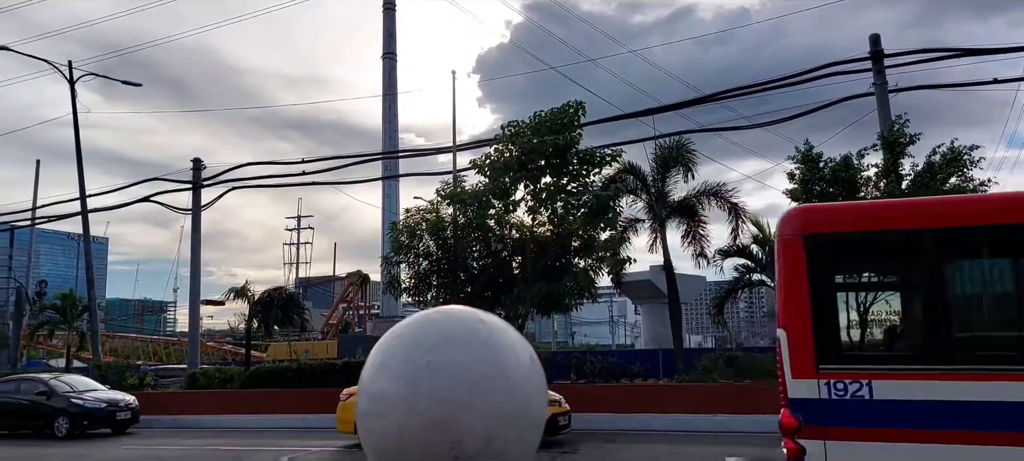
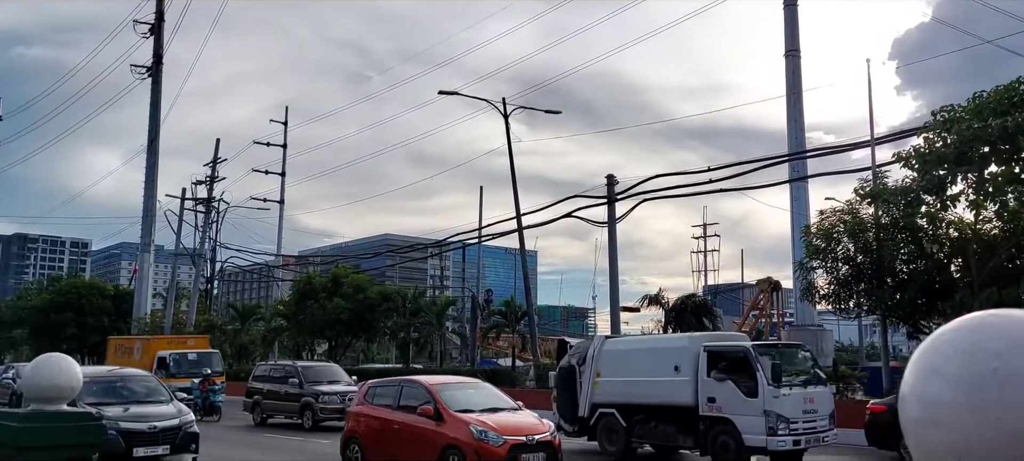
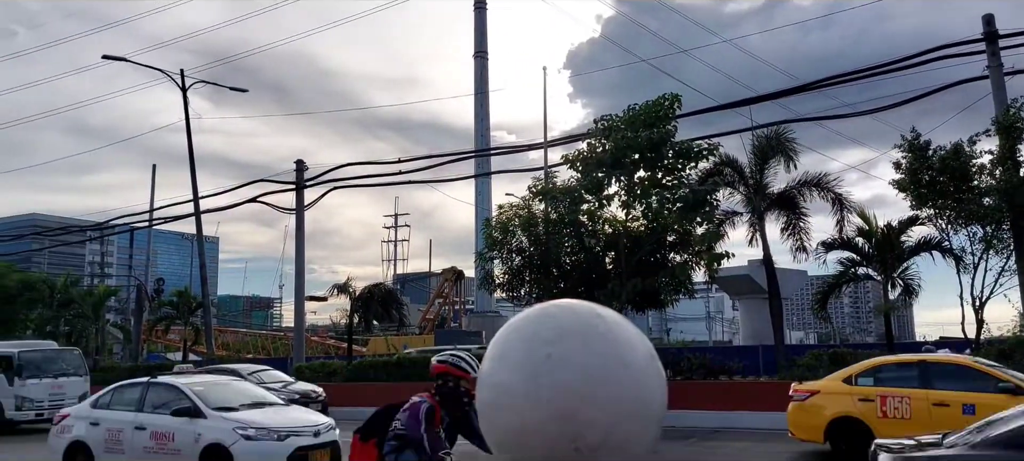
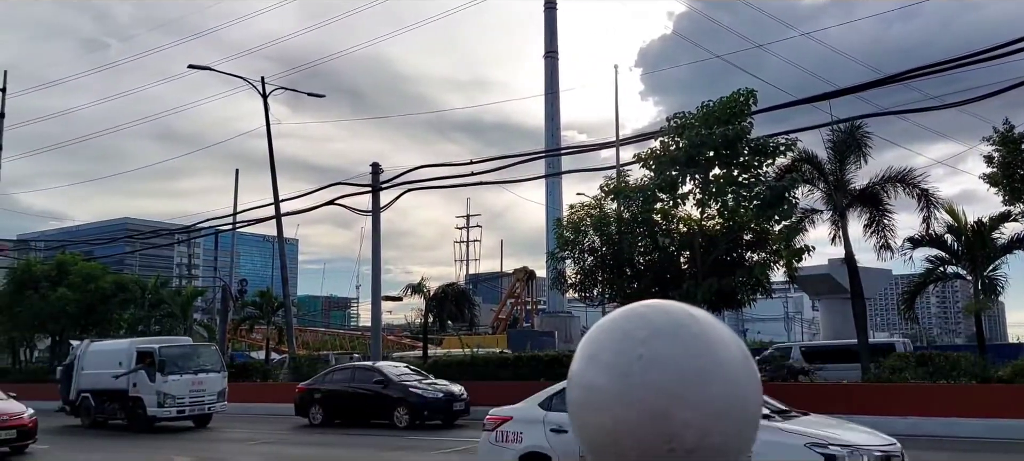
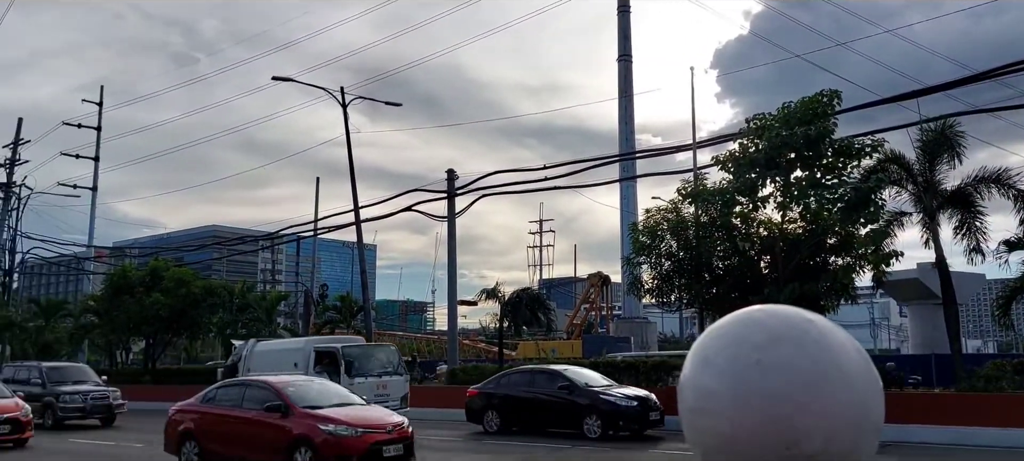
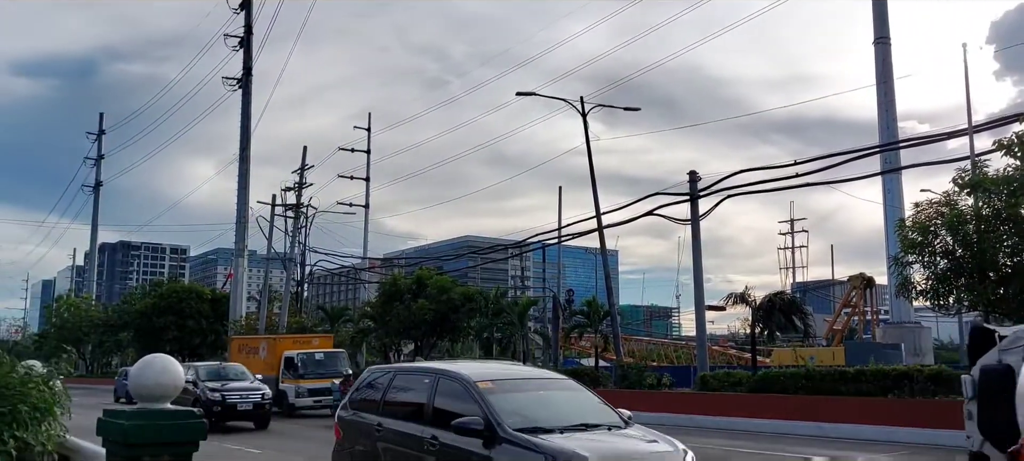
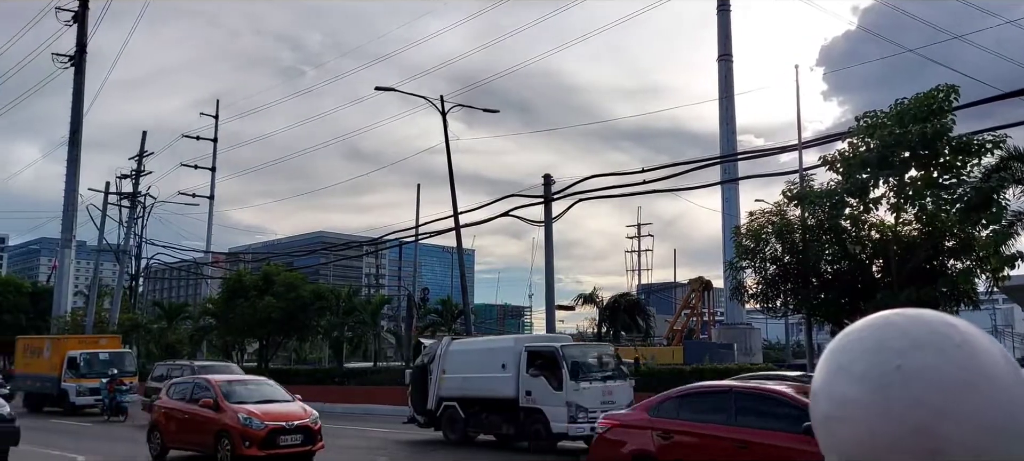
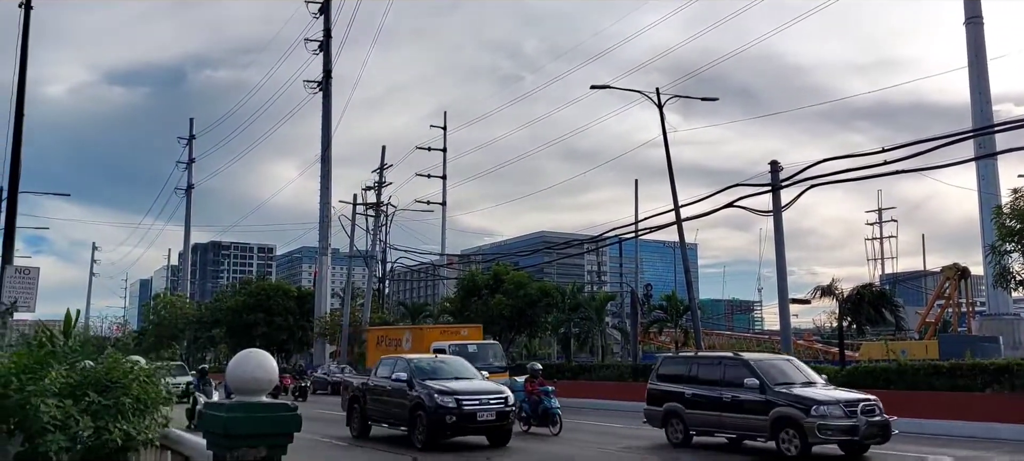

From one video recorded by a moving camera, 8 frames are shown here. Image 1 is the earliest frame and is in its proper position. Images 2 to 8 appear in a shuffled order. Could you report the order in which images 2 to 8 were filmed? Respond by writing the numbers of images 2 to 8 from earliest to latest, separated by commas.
3, 4, 5, 7, 2, 6, 8
